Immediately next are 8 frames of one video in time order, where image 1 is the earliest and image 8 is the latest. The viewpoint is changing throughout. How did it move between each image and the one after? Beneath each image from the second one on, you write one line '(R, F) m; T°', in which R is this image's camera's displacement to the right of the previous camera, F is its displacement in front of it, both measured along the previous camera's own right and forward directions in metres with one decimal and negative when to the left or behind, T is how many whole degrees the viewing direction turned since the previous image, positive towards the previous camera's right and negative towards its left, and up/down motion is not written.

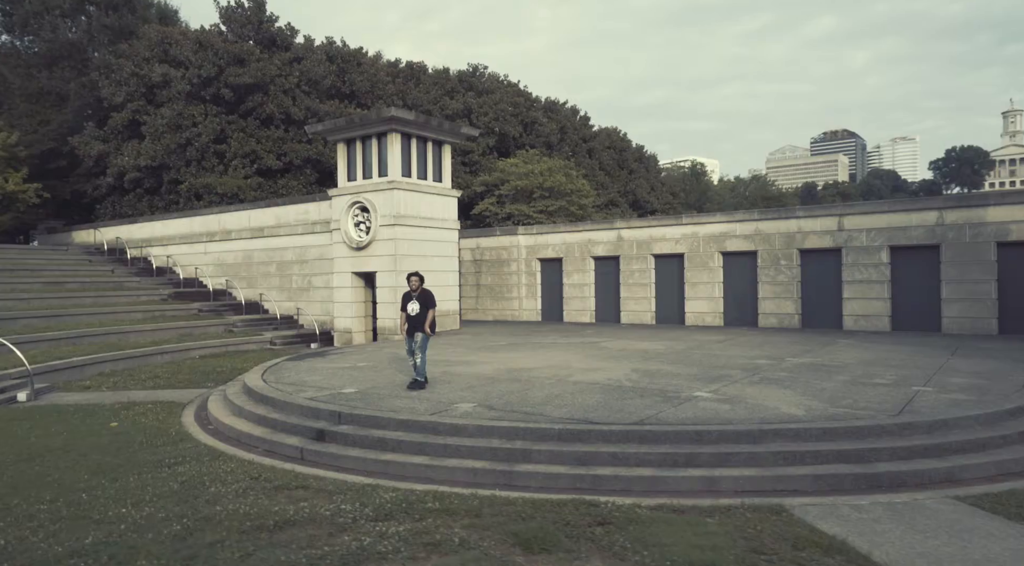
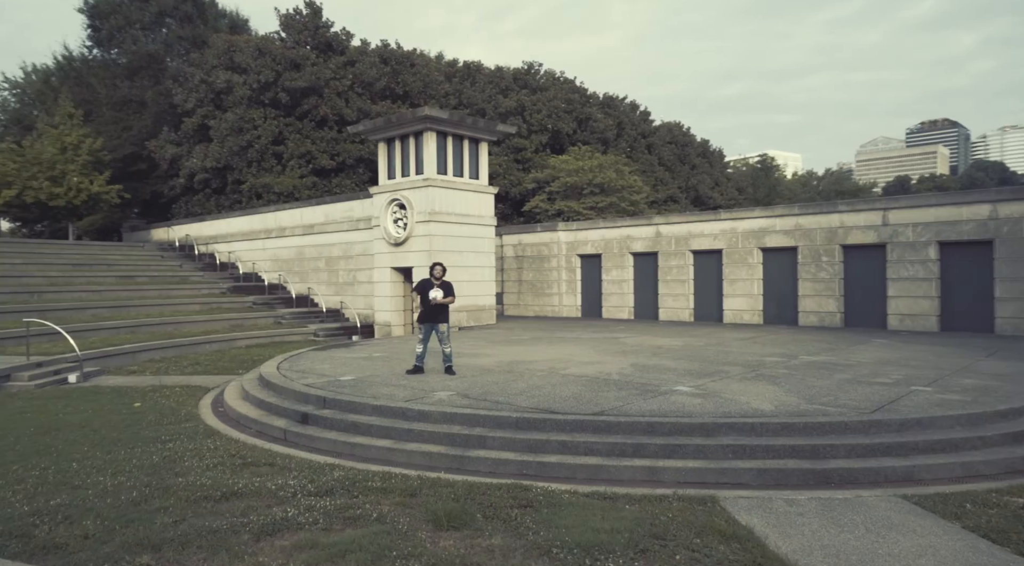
(+1.1, -0.1) m; -6°
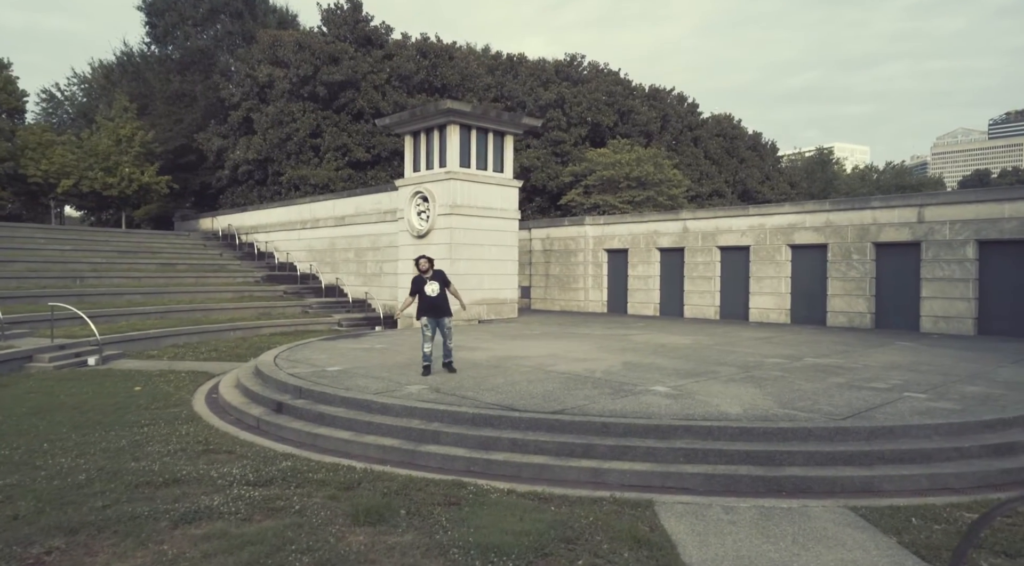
(+0.9, +0.1) m; -4°
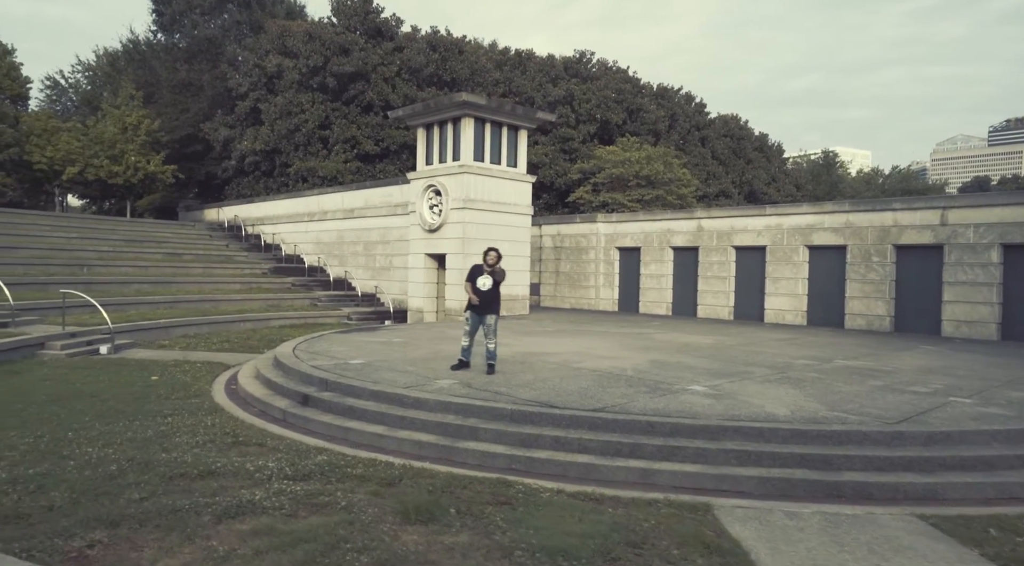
(-0.4, +0.2) m; 0°
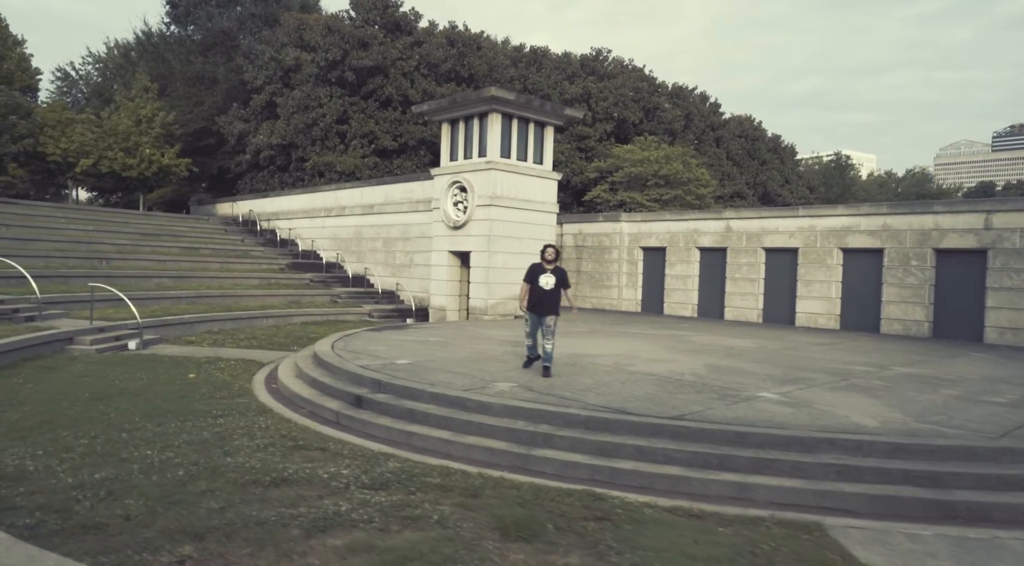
(-0.7, +0.3) m; 0°
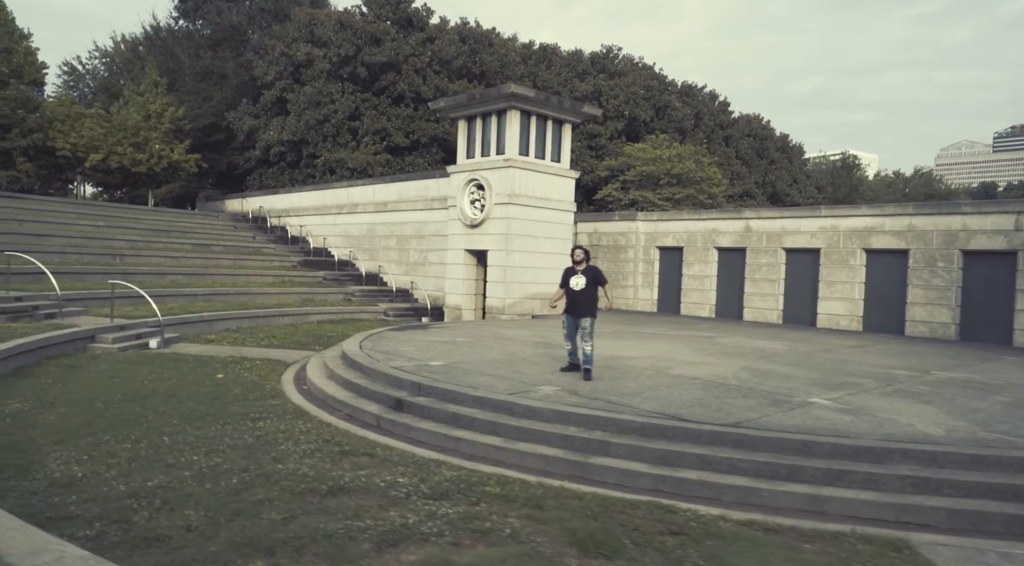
(-0.5, +0.2) m; 0°
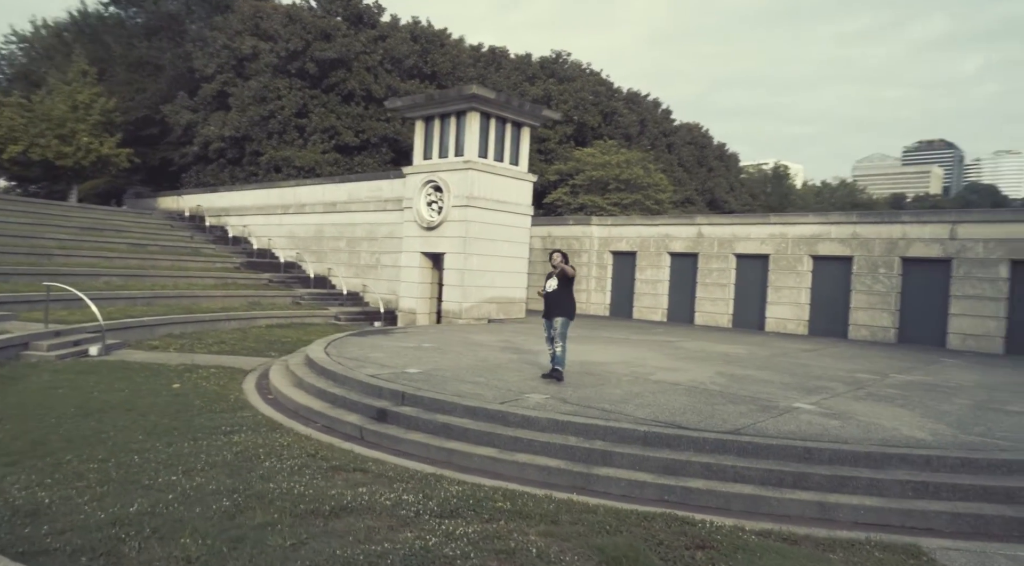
(-0.5, +0.2) m; +5°
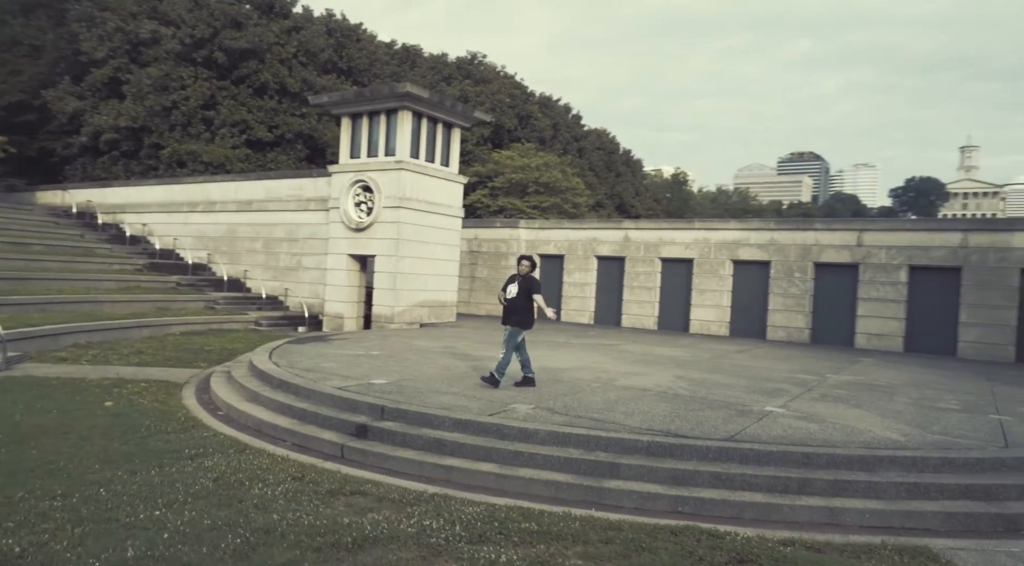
(-0.8, +0.3) m; +8°
